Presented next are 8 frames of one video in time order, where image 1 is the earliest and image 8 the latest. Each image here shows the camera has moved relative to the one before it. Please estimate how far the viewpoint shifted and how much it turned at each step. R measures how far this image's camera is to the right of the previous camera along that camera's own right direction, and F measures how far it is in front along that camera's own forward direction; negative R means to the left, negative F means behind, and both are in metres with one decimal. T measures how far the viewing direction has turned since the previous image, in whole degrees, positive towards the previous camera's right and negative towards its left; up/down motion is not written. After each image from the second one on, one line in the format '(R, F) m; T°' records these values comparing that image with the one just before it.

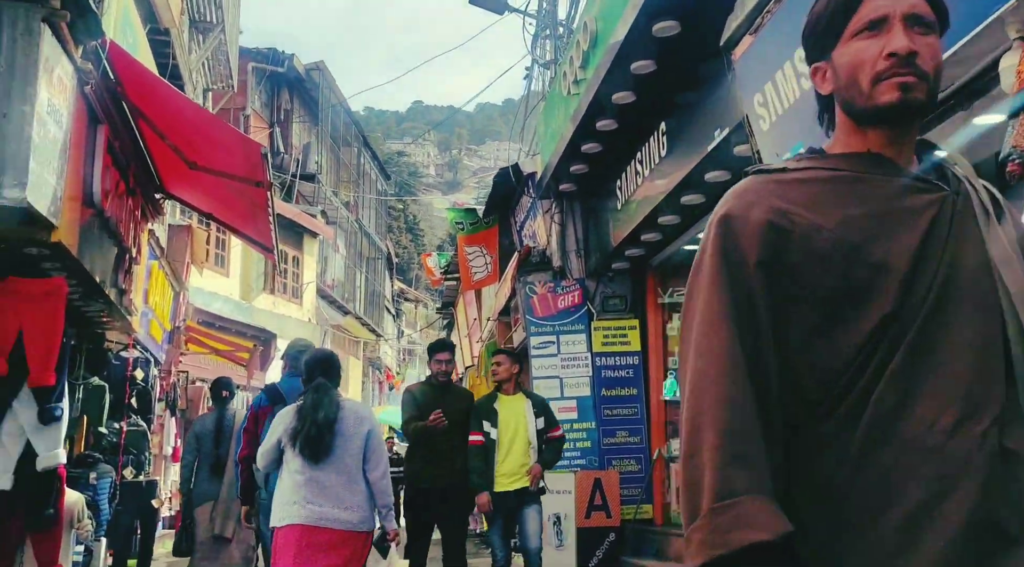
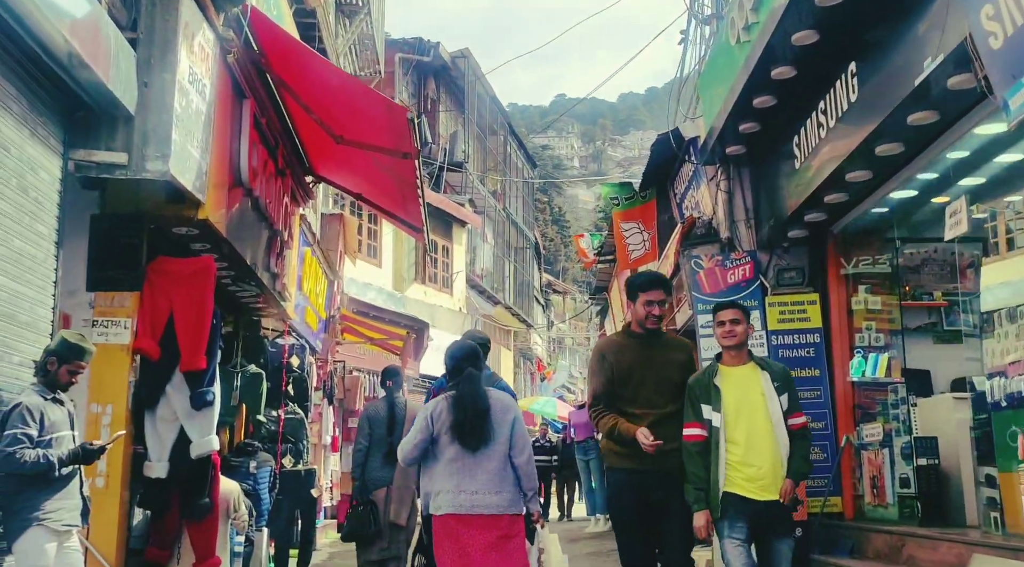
(-0.1, +0.6) m; -8°
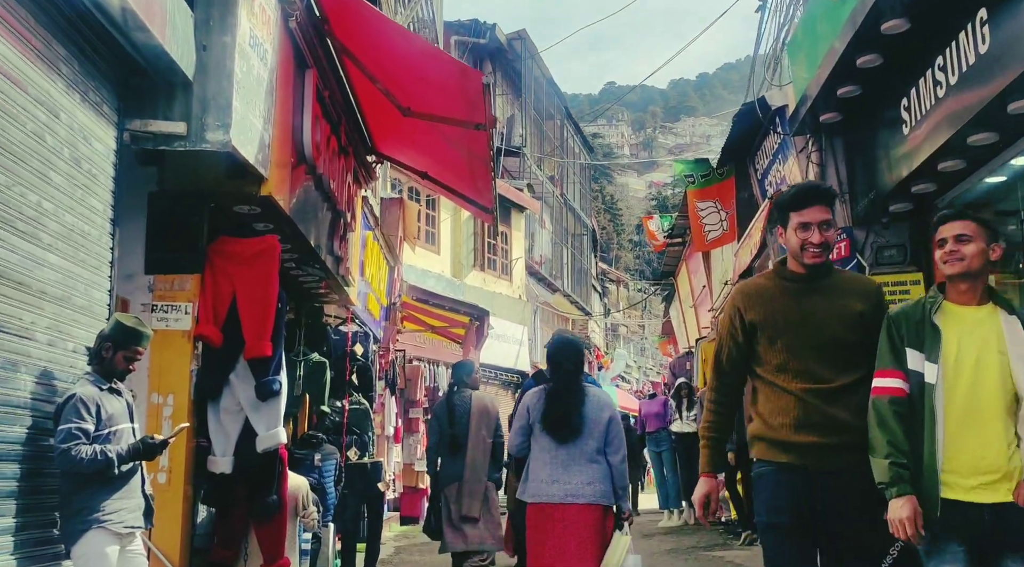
(-0.2, +0.5) m; -3°
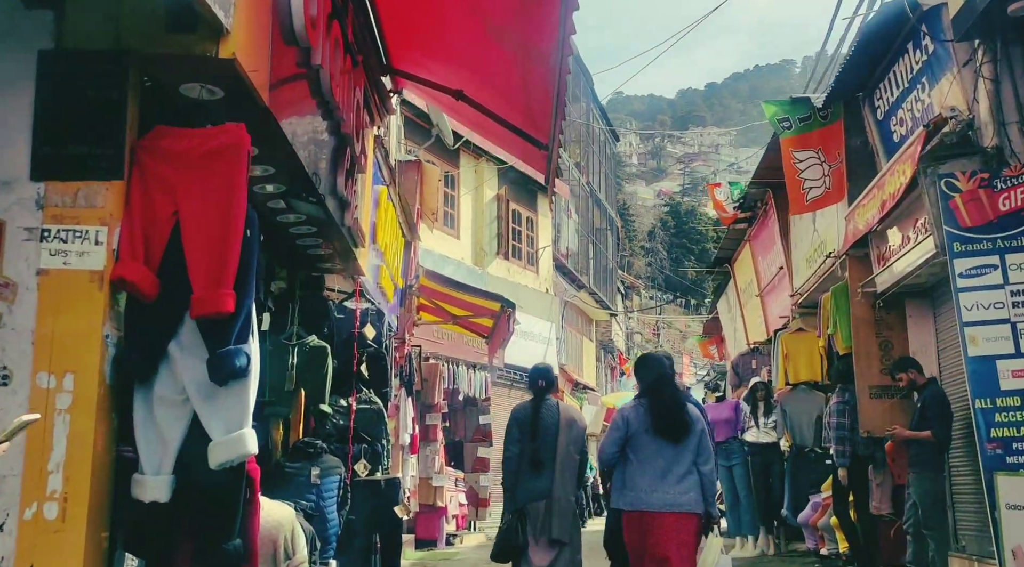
(-0.3, +2.2) m; 0°
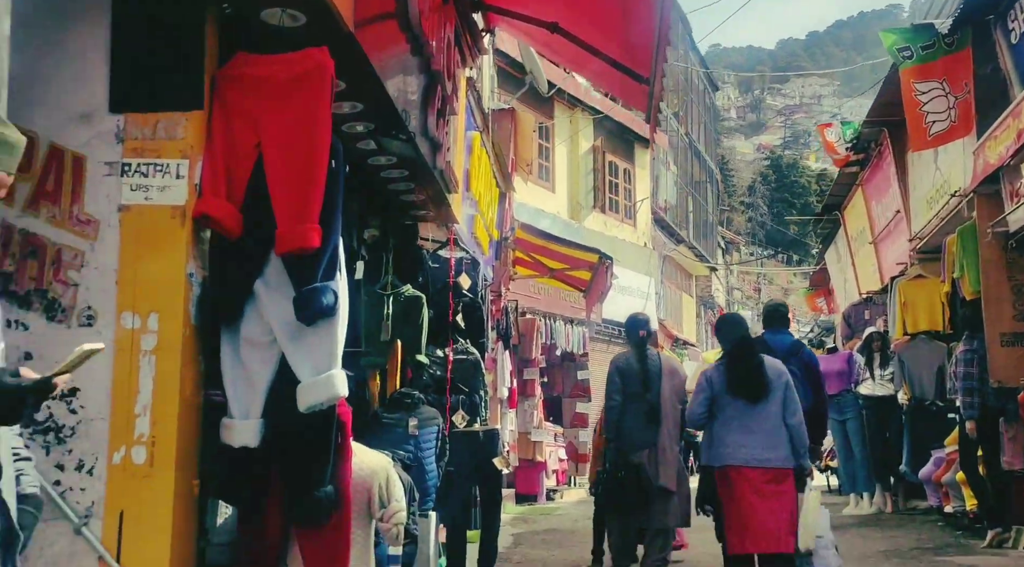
(0.0, +0.3) m; -5°
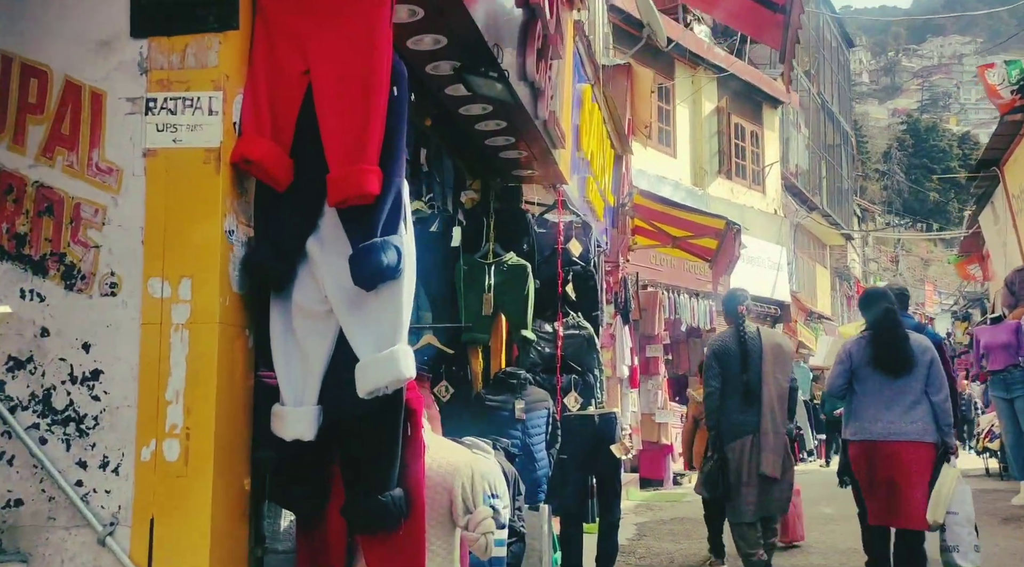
(0.0, +0.7) m; -7°
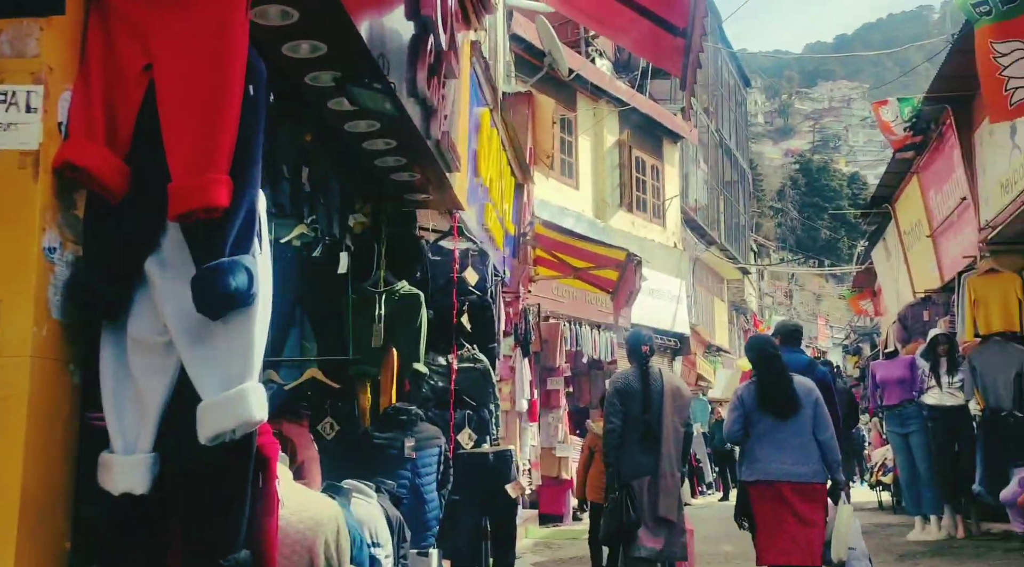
(+0.1, +0.3) m; +5°
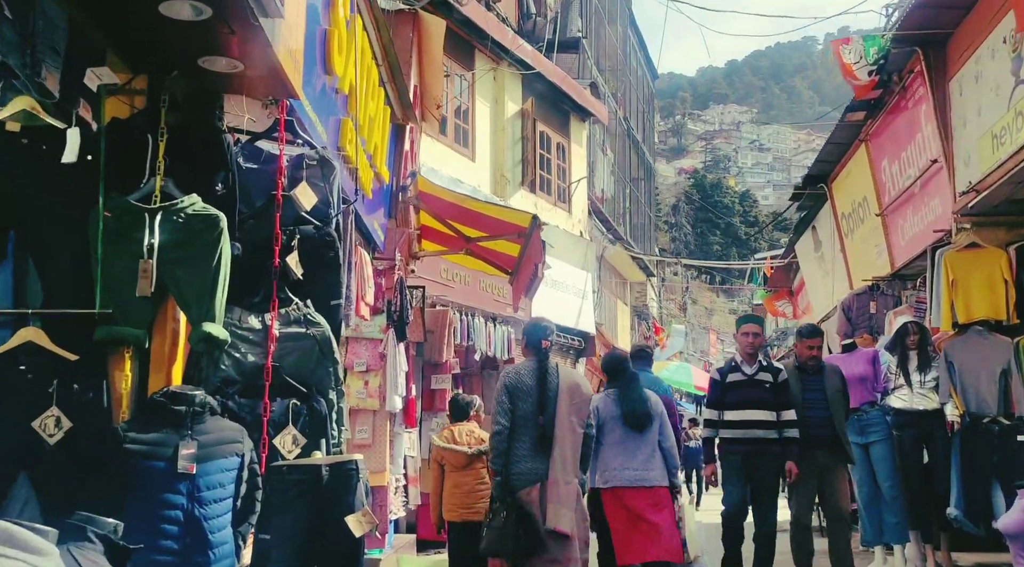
(+0.2, +2.2) m; +6°
